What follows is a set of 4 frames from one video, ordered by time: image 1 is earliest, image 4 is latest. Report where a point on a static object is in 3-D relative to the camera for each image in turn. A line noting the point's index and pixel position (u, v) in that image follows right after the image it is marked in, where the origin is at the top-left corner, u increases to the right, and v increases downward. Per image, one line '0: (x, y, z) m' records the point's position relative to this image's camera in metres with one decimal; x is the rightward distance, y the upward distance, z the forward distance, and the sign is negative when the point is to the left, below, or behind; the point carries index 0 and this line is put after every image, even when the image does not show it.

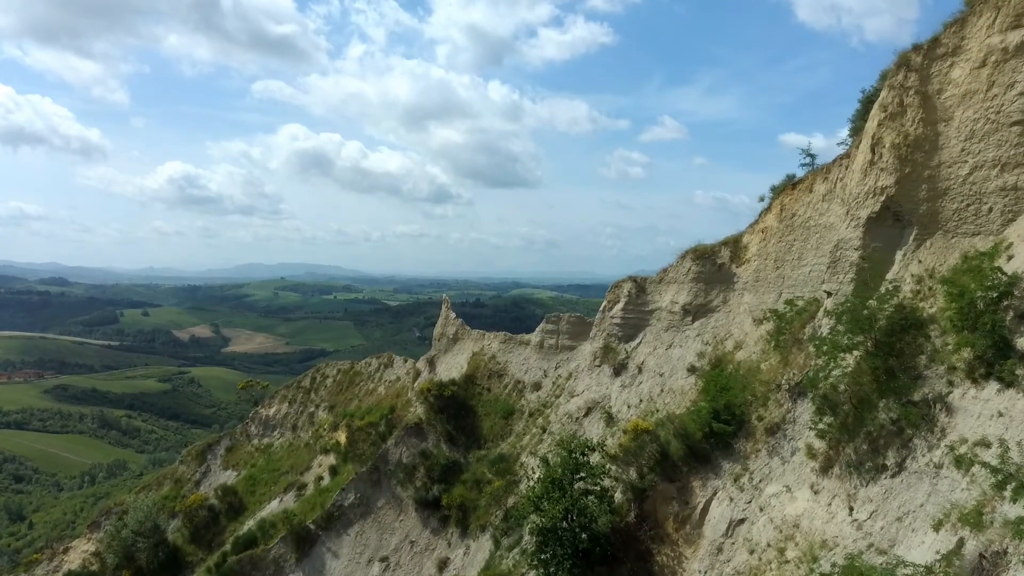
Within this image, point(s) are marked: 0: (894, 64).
0: (+10.8, +6.3, +17.6) m
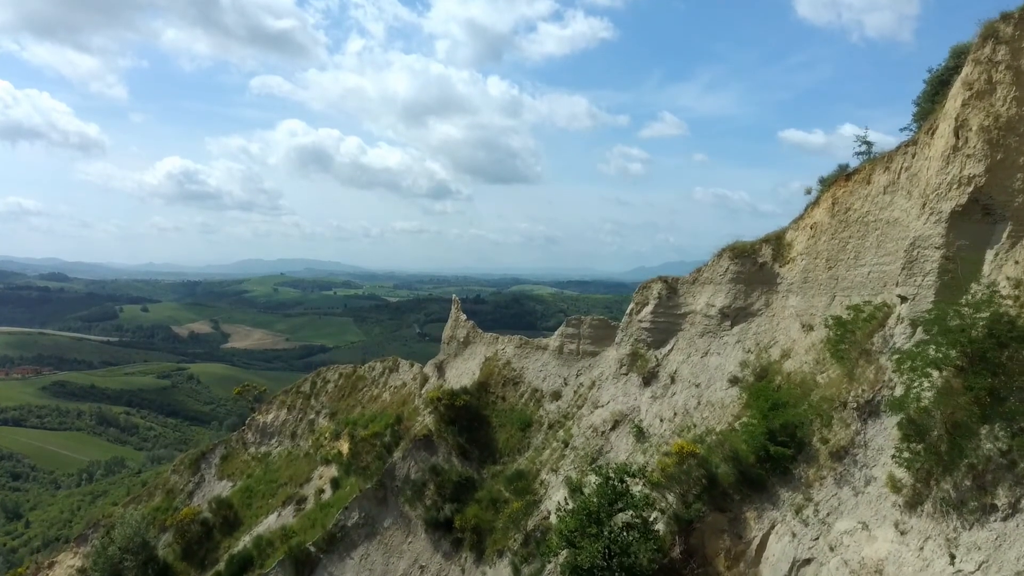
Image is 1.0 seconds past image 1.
0: (+11.5, +6.2, +15.4) m
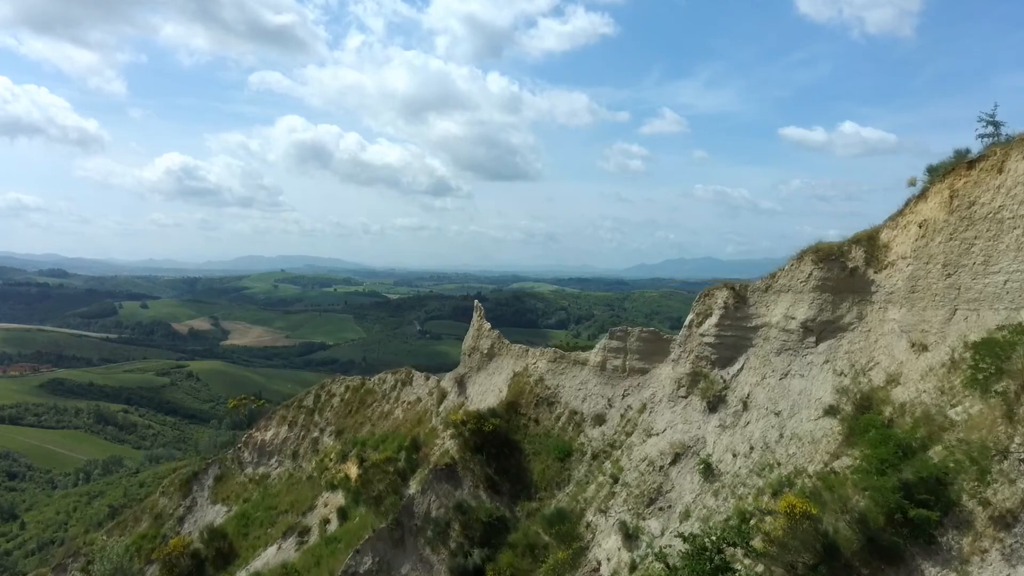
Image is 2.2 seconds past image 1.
0: (+12.8, +5.9, +11.9) m
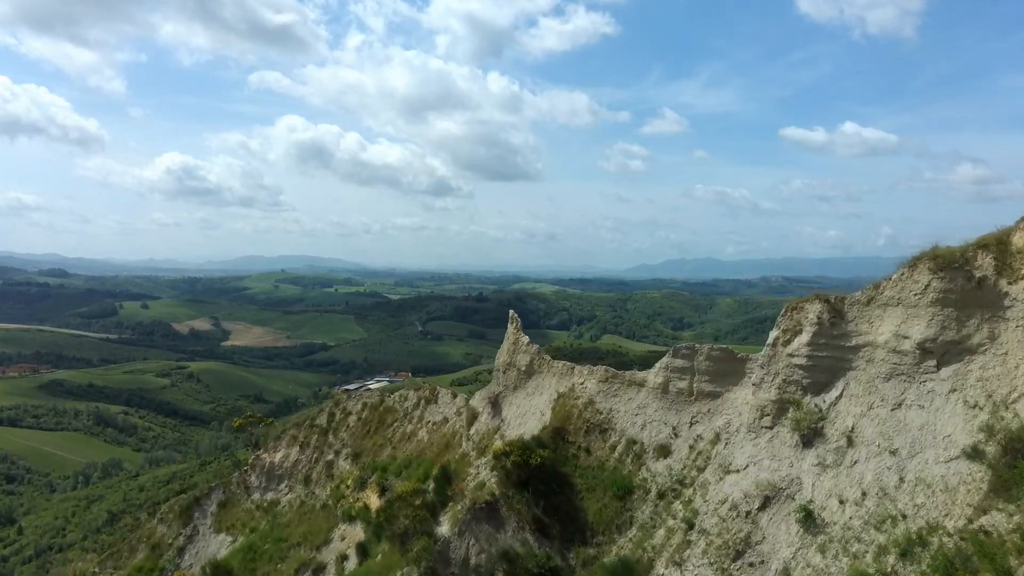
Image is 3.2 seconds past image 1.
0: (+14.3, +5.5, +9.0) m
